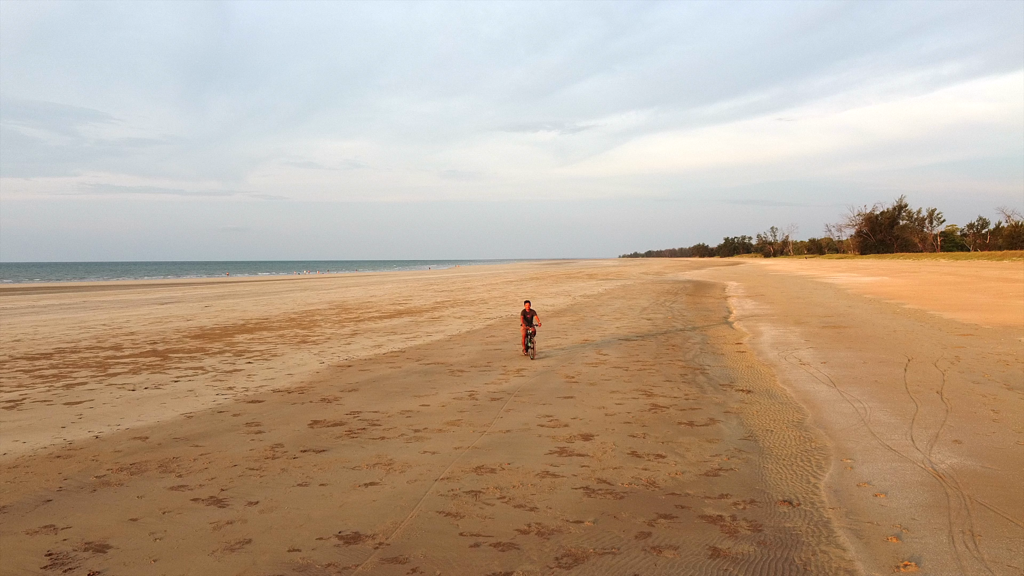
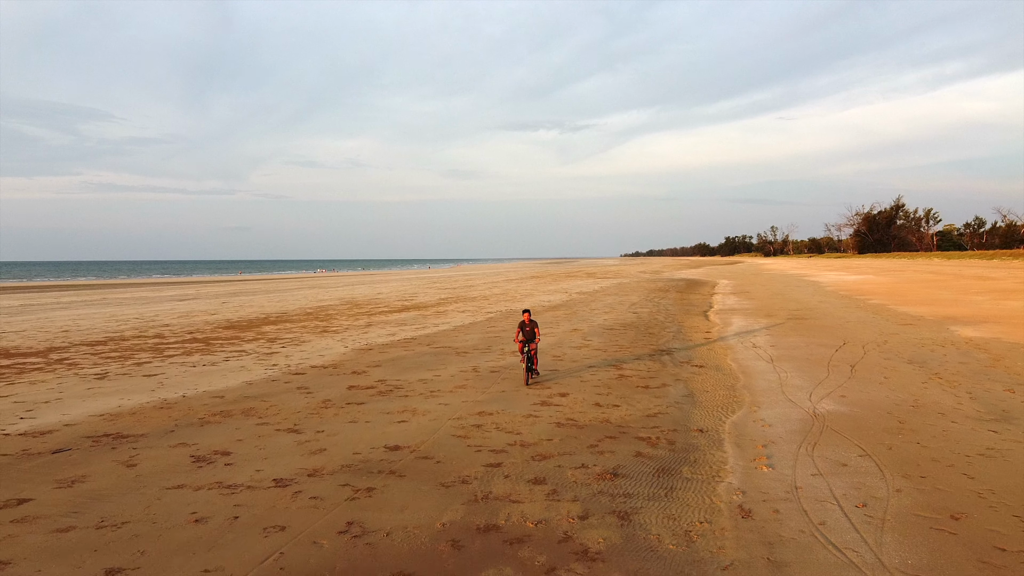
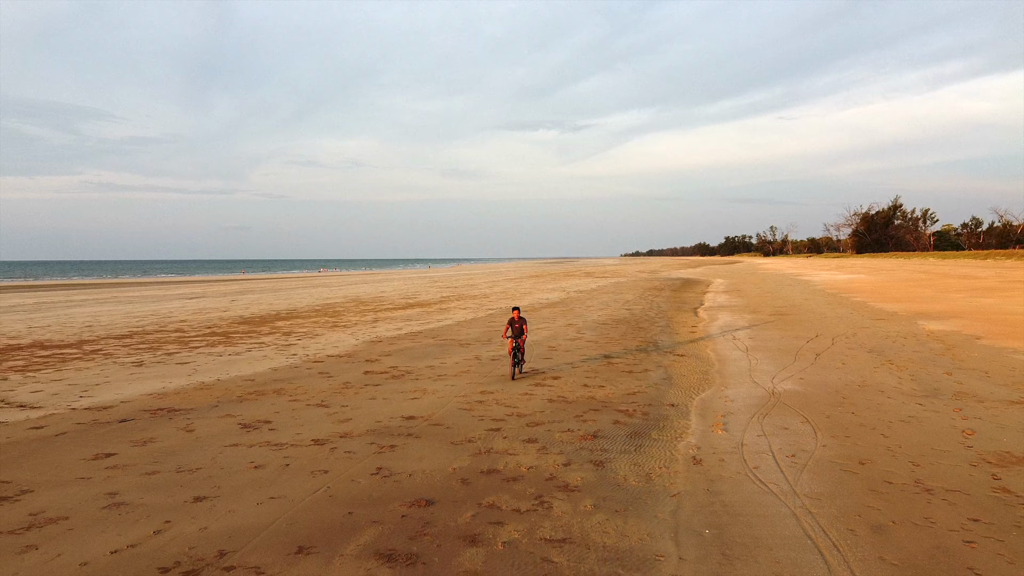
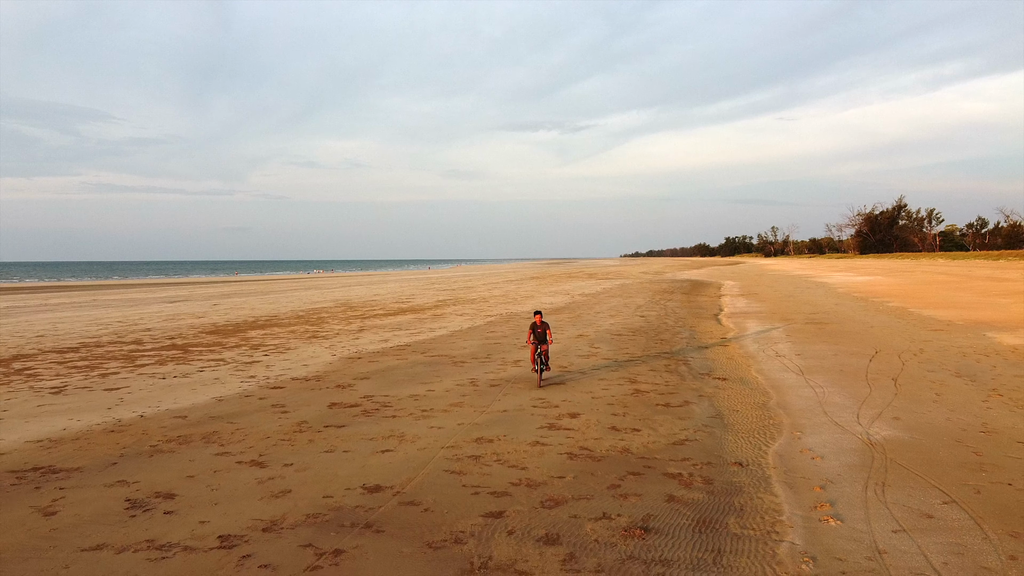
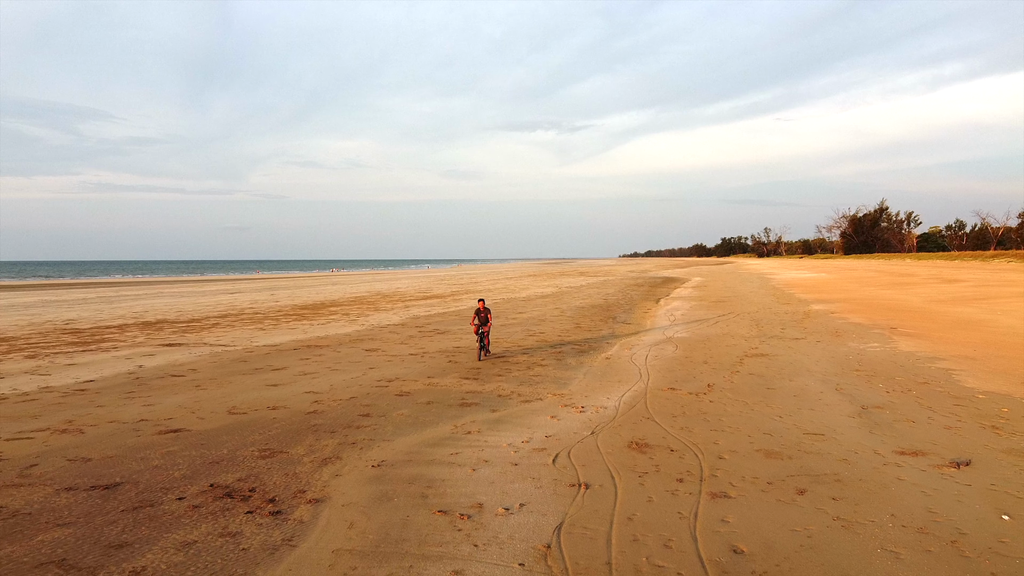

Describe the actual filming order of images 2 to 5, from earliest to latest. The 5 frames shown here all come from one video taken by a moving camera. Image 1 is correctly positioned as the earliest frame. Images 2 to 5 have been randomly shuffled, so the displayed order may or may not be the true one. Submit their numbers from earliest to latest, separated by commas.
4, 2, 3, 5
